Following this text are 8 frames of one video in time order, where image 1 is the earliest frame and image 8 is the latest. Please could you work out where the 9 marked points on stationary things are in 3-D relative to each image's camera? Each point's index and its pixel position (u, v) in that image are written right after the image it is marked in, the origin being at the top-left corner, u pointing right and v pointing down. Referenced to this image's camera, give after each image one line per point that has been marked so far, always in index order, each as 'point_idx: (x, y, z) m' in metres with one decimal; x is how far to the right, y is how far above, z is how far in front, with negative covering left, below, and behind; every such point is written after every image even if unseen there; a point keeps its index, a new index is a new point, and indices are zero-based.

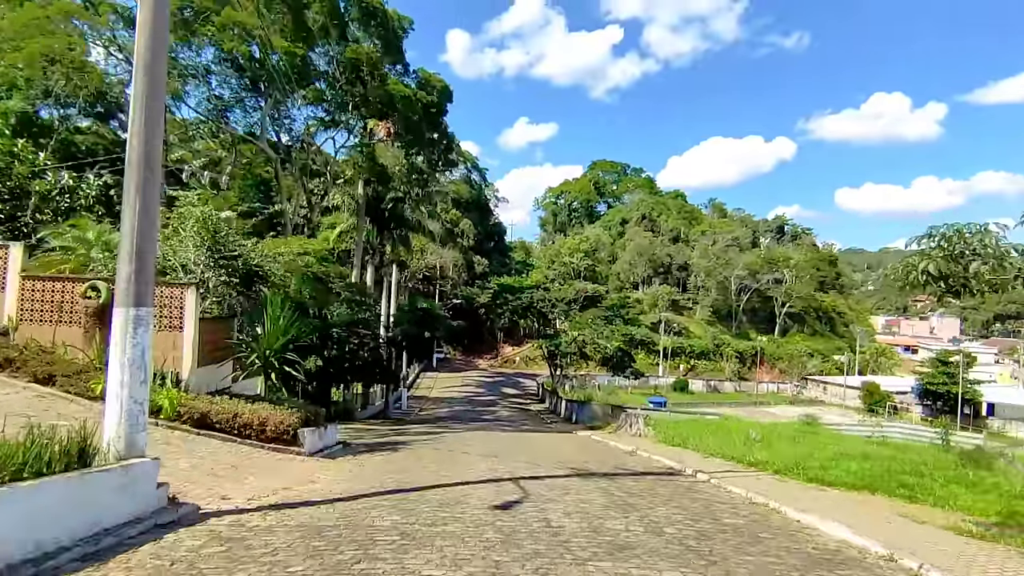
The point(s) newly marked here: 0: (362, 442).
0: (-4.7, -4.8, +18.6) m
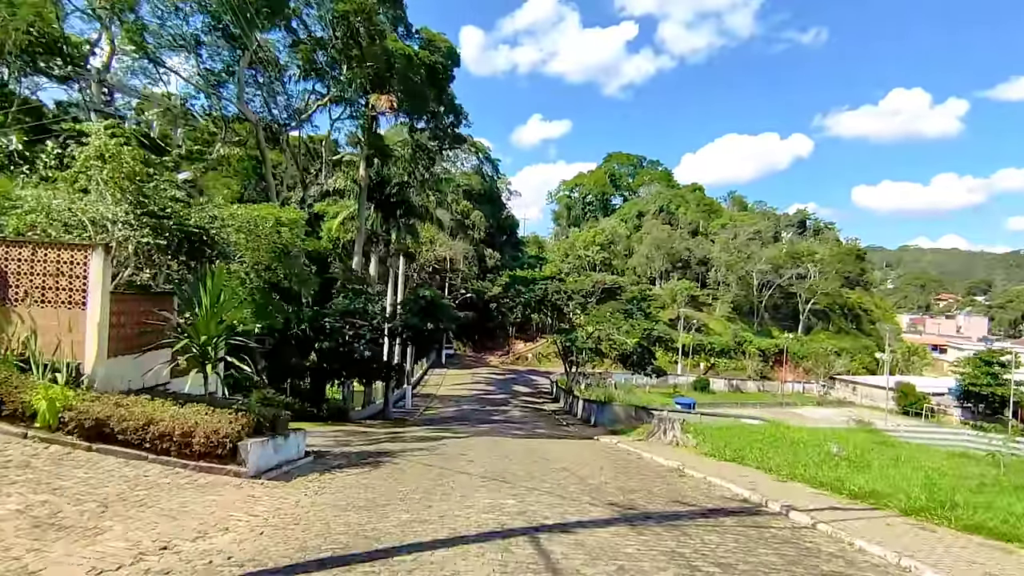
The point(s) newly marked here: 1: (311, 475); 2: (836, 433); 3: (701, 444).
0: (-4.4, -4.2, +15.4) m
1: (-3.6, -3.4, +10.6) m
2: (+10.2, -4.5, +18.6) m
3: (+5.2, -4.3, +16.2) m
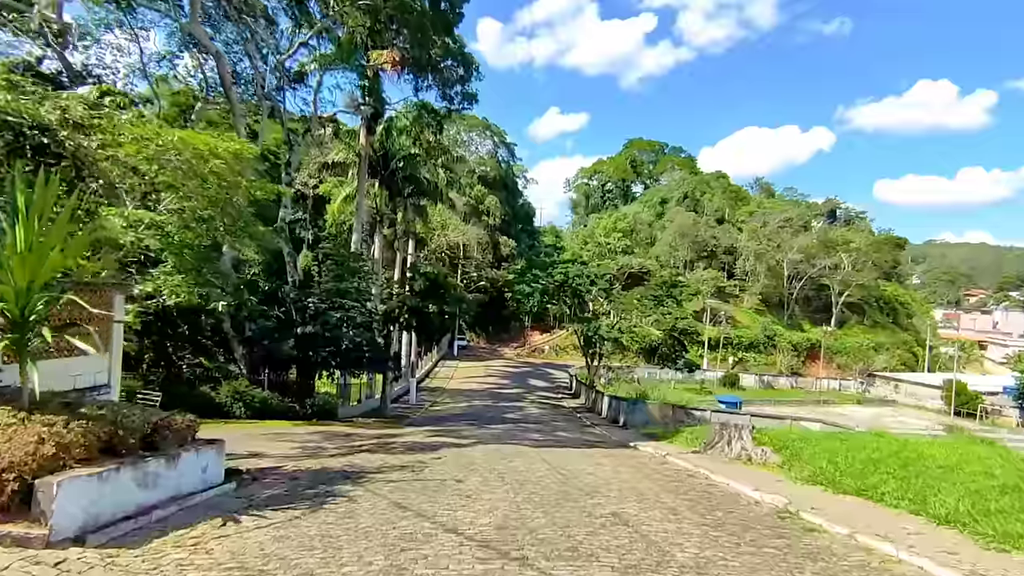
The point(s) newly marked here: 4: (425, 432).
0: (-4.0, -3.4, +11.1) m
1: (-3.3, -2.6, +6.3) m
2: (+10.7, -3.8, +14.0) m
3: (+5.5, -3.5, +11.7) m
4: (-2.9, -4.8, +19.8) m
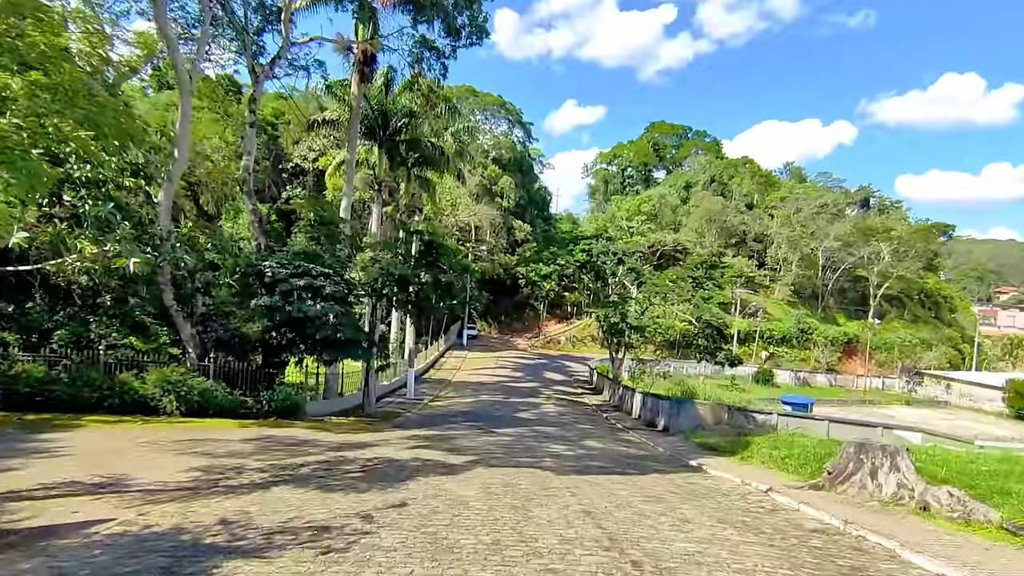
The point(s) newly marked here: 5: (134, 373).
0: (-3.9, -2.4, +5.9) m
1: (-3.3, -1.6, +1.1) m
2: (+10.9, -2.9, +8.5) m
3: (+5.7, -2.6, +6.2) m
4: (-2.5, -3.8, +14.5) m
5: (-10.9, -2.5, +17.1) m
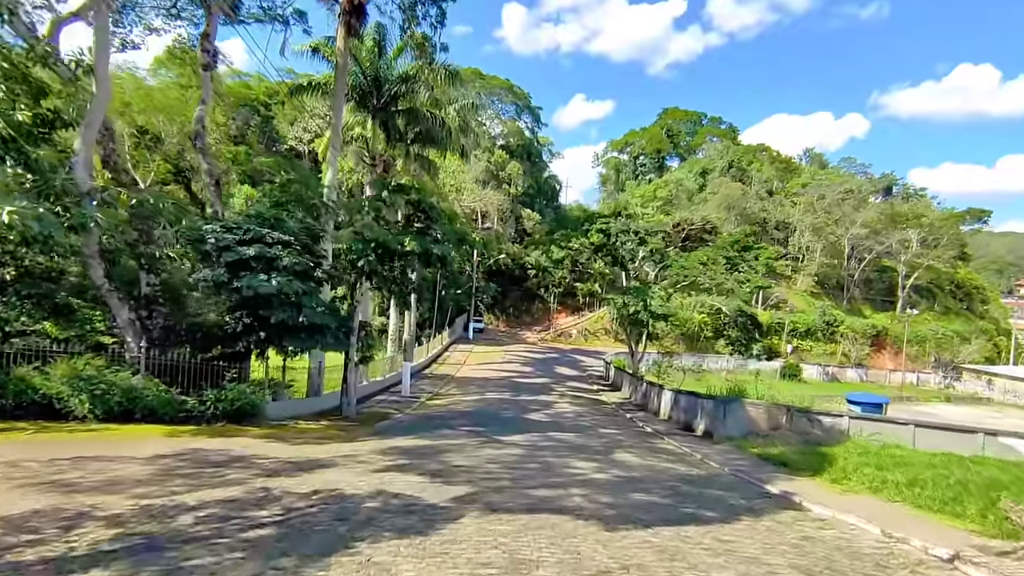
0: (-3.8, -1.8, +2.1) m
1: (-3.3, -1.0, -2.7) m
2: (+11.0, -2.2, +4.5) m
3: (+5.8, -1.9, +2.3) m
4: (-2.4, -3.1, +10.7) m
5: (-10.7, -1.8, +13.4) m
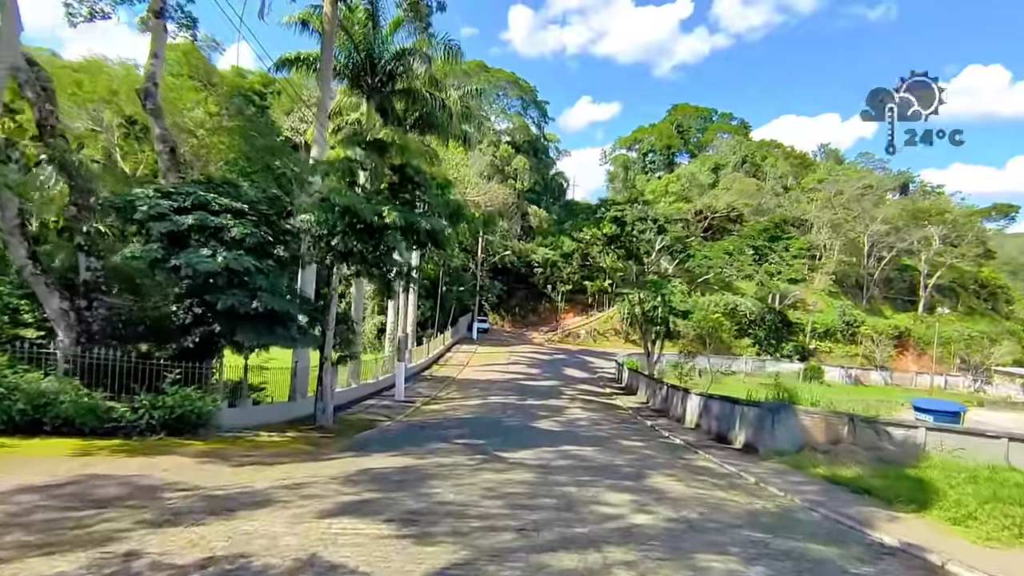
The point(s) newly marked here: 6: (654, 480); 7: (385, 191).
0: (-3.8, -1.4, -0.7) m
1: (-3.3, -0.6, -5.5) m
2: (+11.0, -1.8, +1.5) m
3: (+5.8, -1.5, -0.6) m
4: (-2.3, -2.7, +7.9) m
5: (-10.6, -1.4, +10.7) m
6: (+2.5, -3.3, +10.1) m
7: (-2.9, +2.2, +13.5) m
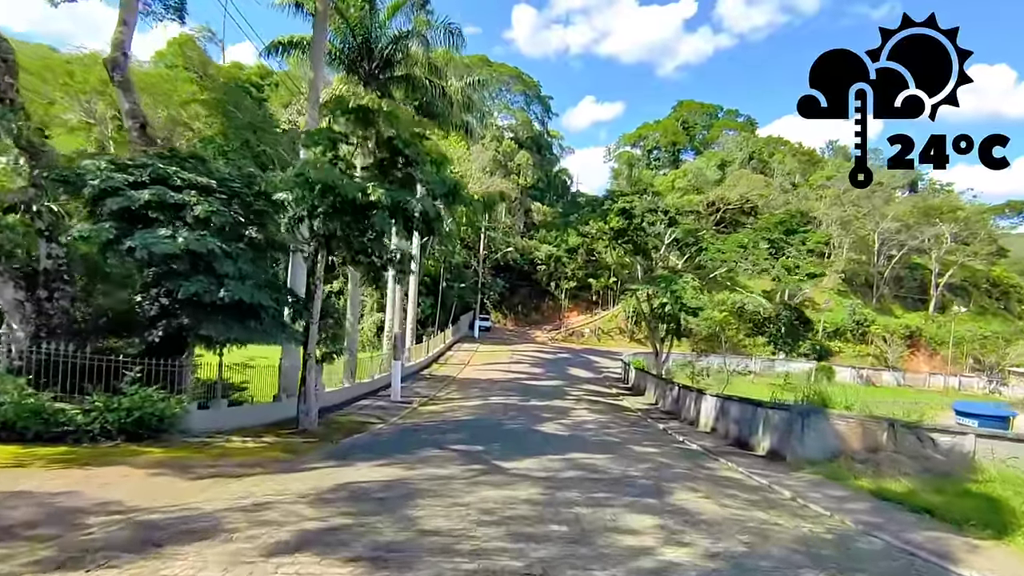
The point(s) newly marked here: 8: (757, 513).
0: (-3.8, -1.1, -2.0) m
1: (-3.4, -0.4, -6.9) m
2: (+11.0, -1.6, +0.1) m
3: (+5.8, -1.3, -2.0) m
4: (-2.3, -2.5, +6.5) m
5: (-10.6, -1.2, +9.3) m
6: (+2.5, -3.1, +8.7) m
7: (-2.9, +2.5, +12.1) m
8: (+3.4, -3.1, +8.1) m
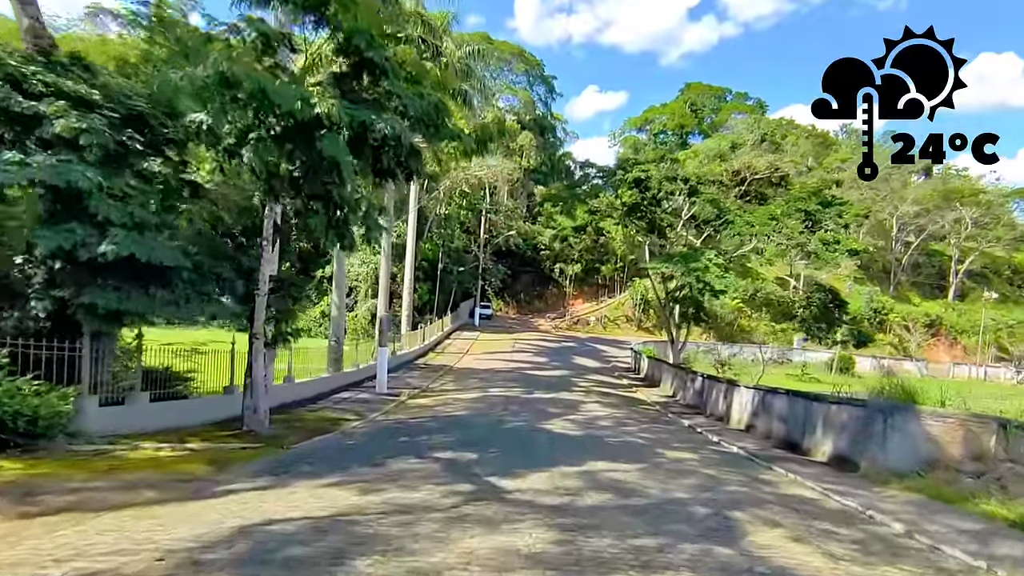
0: (-3.9, -0.7, -4.9) m
1: (-3.5, 0.0, -9.8) m
2: (+10.9, -1.2, -2.8) m
3: (+5.7, -0.9, -4.9) m
4: (-2.3, -1.9, +3.7) m
5: (-10.6, -0.6, +6.5) m
6: (+2.5, -2.5, +5.8) m
7: (-2.9, +3.1, +9.2) m
8: (+3.4, -2.5, +5.3) m
